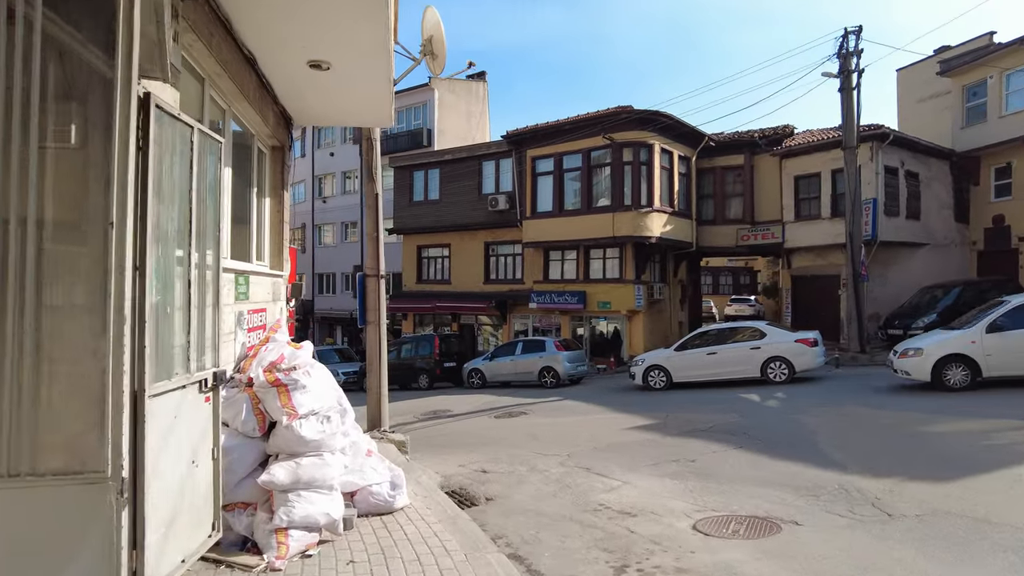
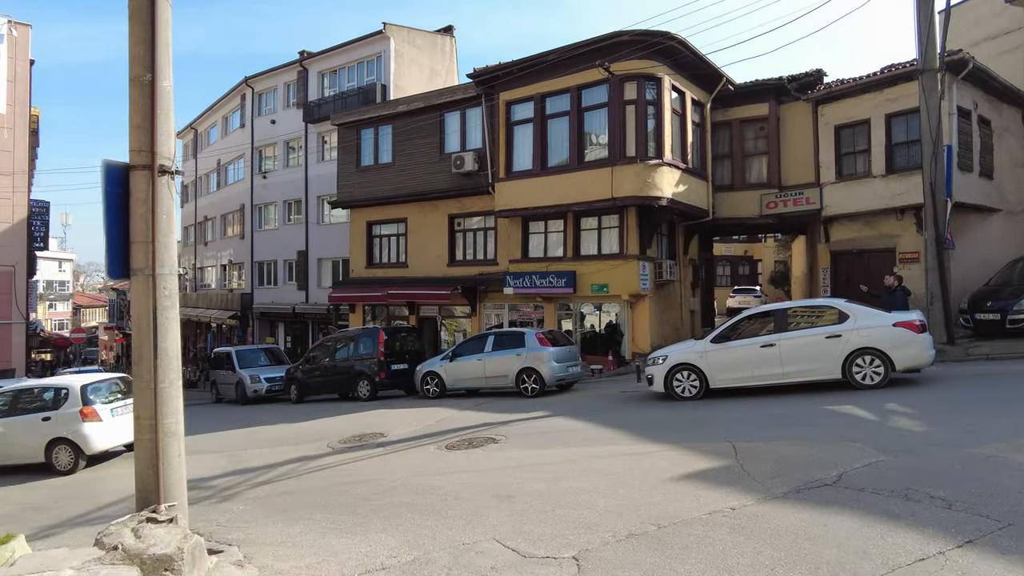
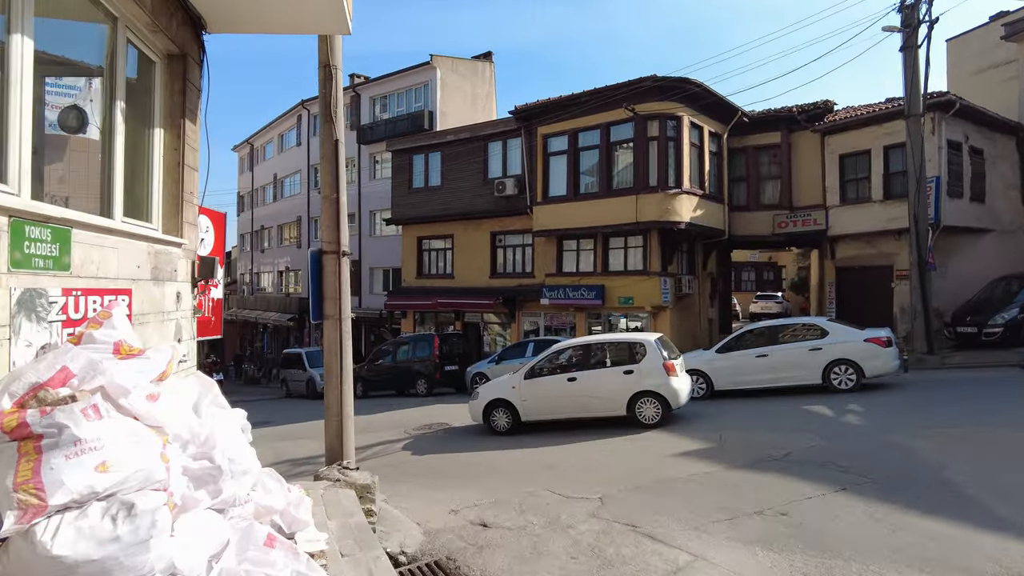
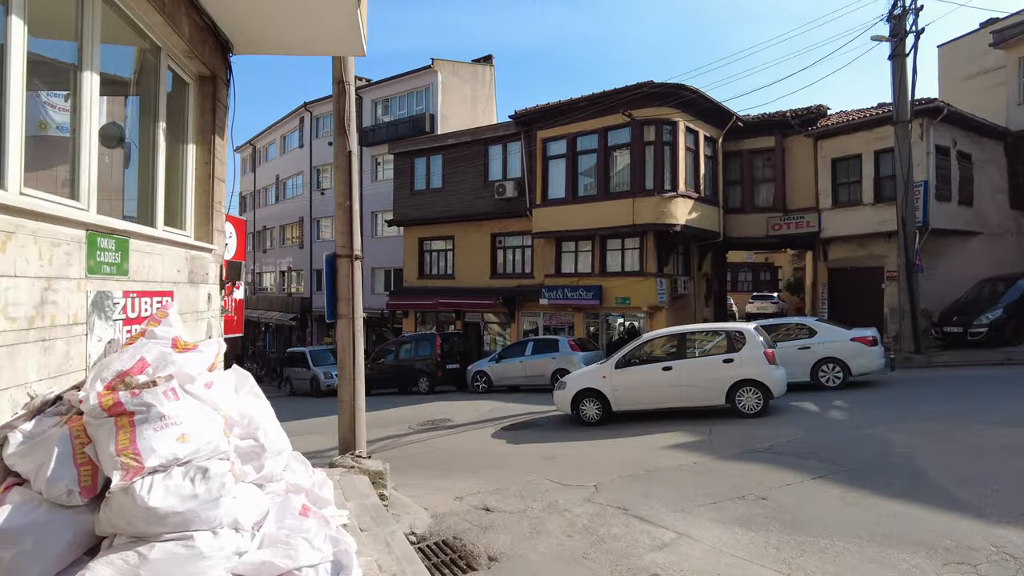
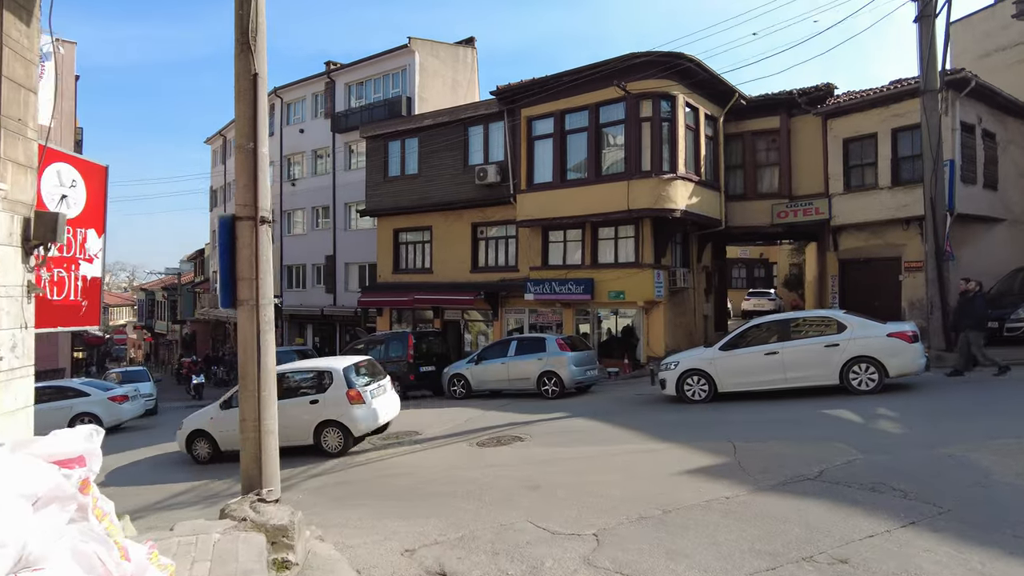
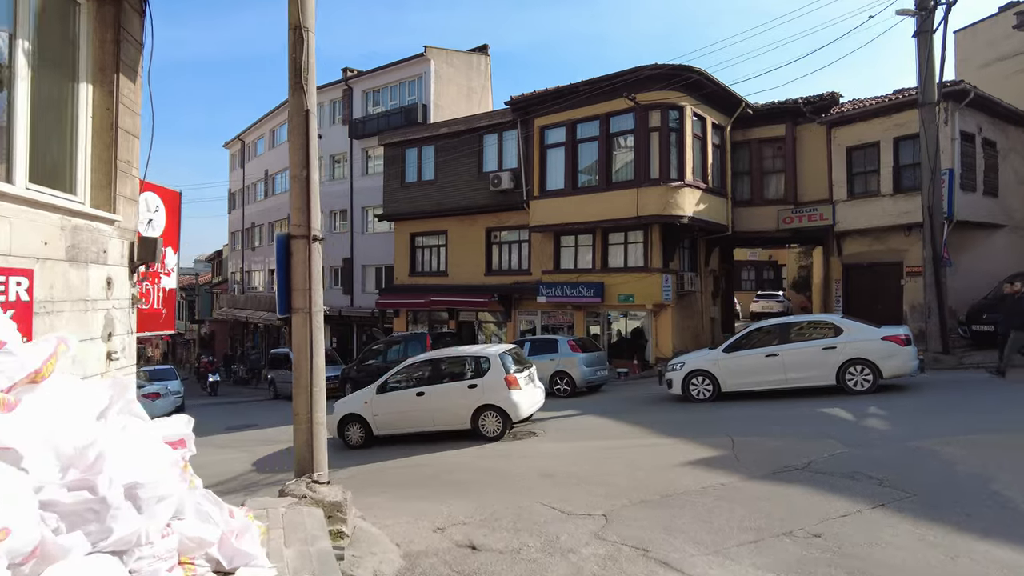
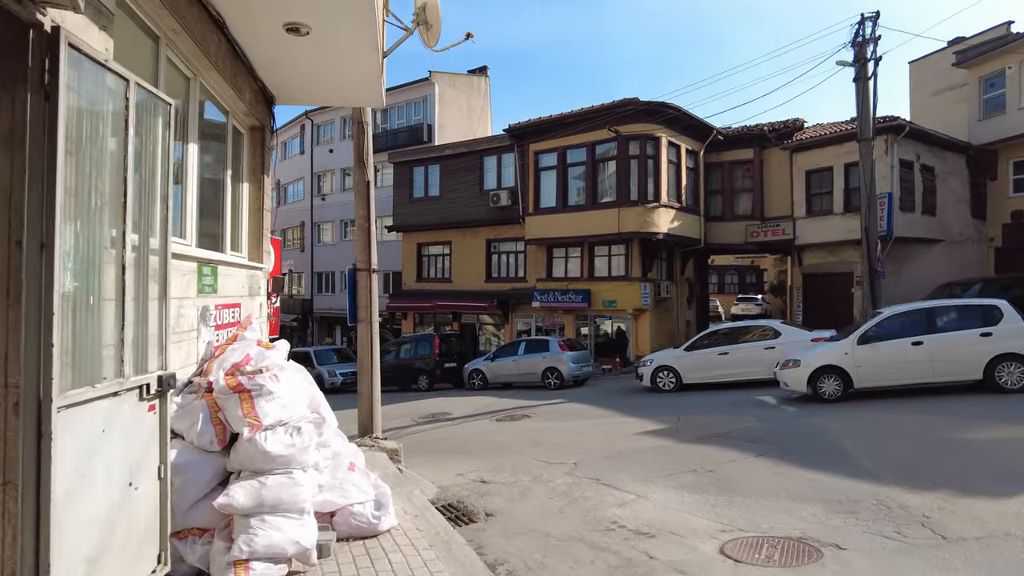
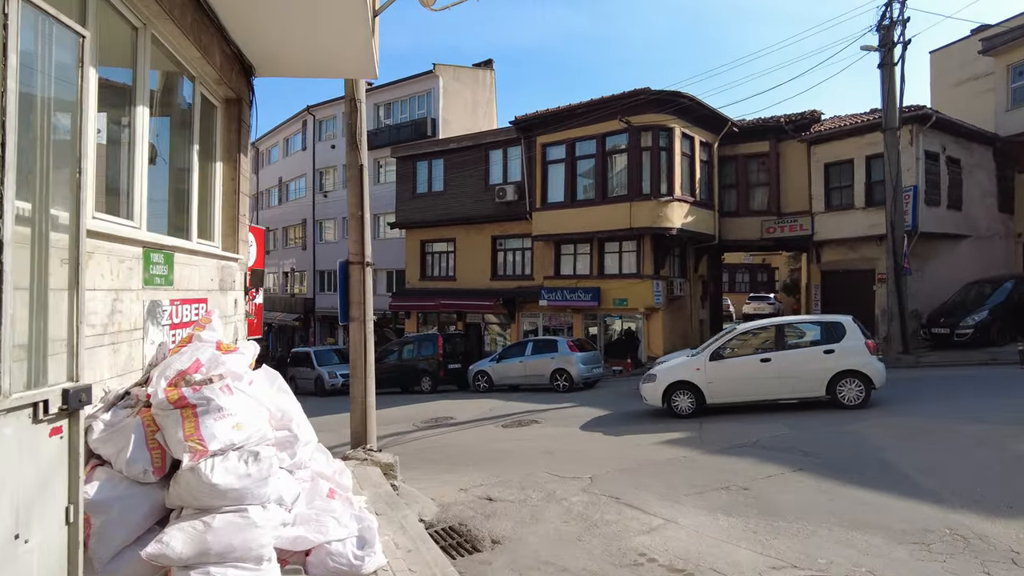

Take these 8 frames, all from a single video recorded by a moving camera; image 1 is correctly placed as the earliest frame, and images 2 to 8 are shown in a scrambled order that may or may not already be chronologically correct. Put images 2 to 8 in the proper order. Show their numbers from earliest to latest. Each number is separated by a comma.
7, 8, 4, 3, 6, 5, 2
